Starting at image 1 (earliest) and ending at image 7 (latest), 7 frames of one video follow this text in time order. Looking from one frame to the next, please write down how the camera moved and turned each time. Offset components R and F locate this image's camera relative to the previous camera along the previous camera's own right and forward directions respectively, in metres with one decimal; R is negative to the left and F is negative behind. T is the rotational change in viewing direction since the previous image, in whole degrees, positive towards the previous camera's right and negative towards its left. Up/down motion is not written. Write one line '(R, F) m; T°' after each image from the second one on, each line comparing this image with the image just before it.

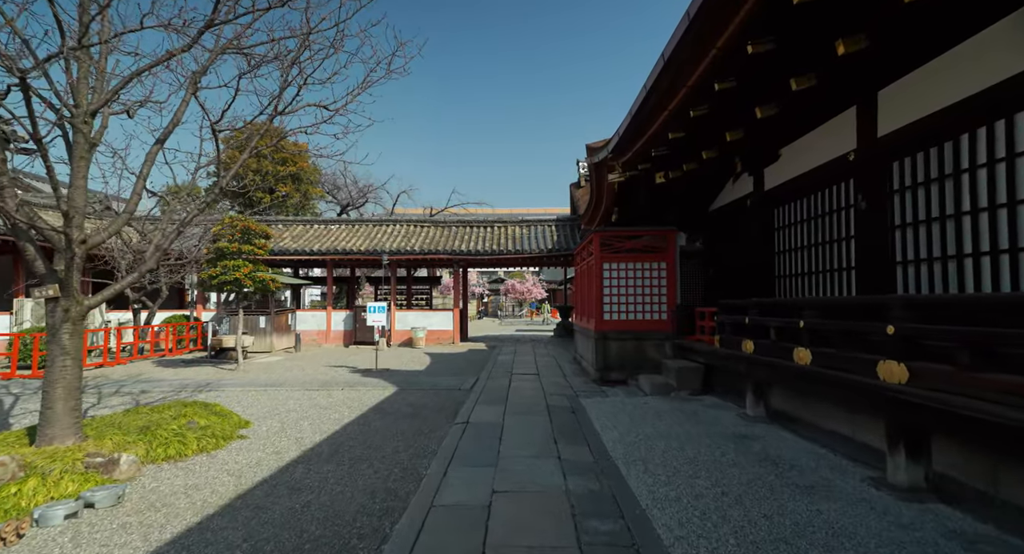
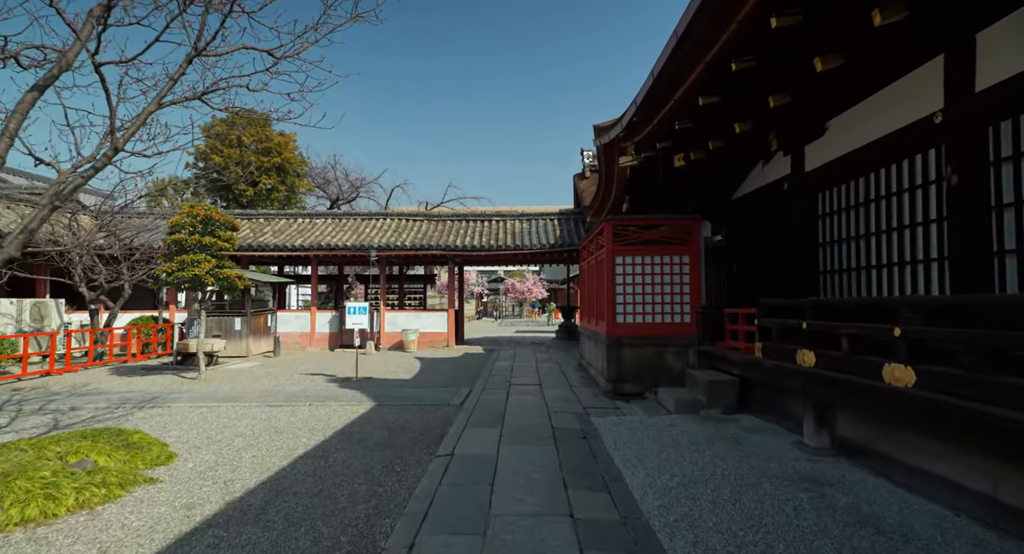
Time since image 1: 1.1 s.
(0.0, +1.1) m; 0°
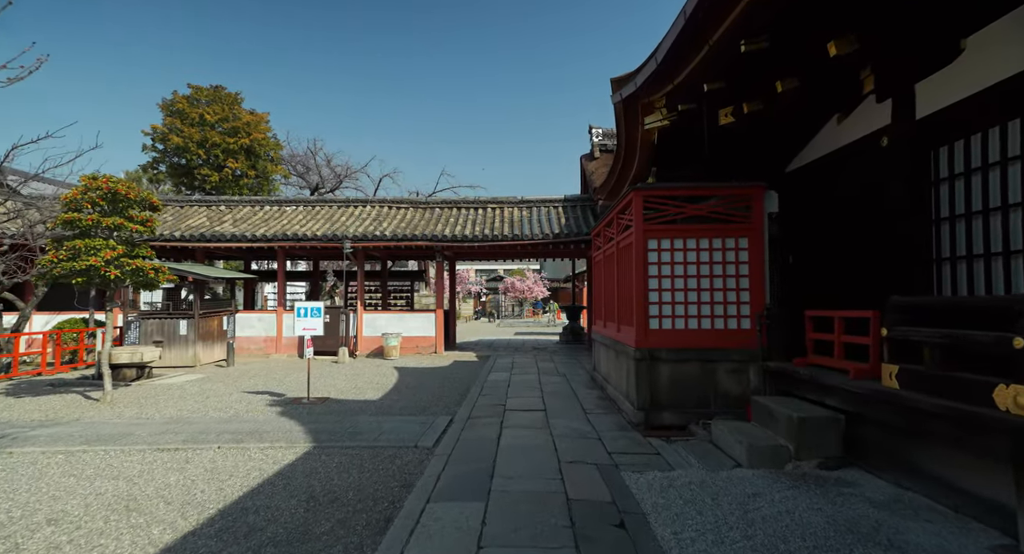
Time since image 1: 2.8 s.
(+0.1, +1.8) m; 0°
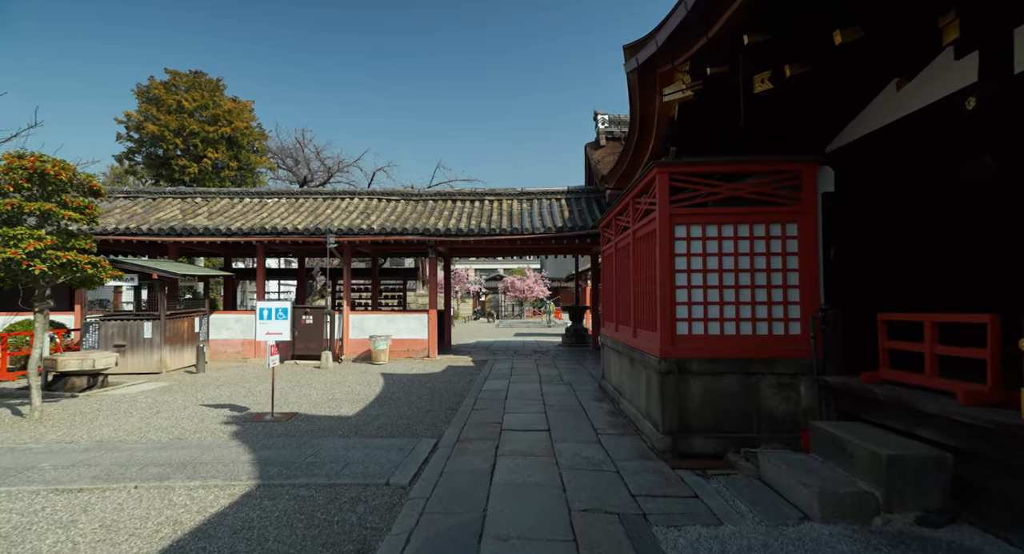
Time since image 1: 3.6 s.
(0.0, +0.9) m; 0°
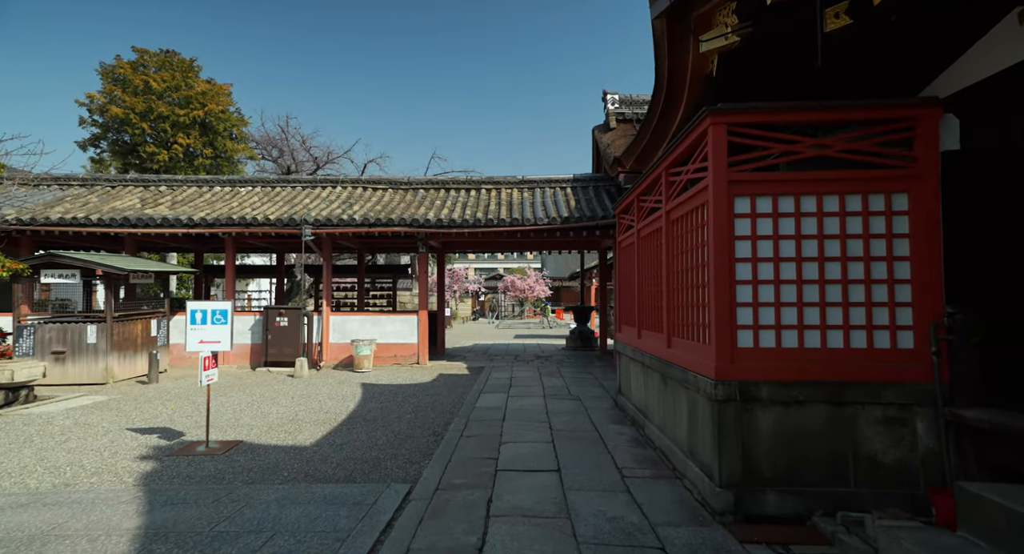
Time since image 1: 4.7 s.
(0.0, +1.1) m; 0°
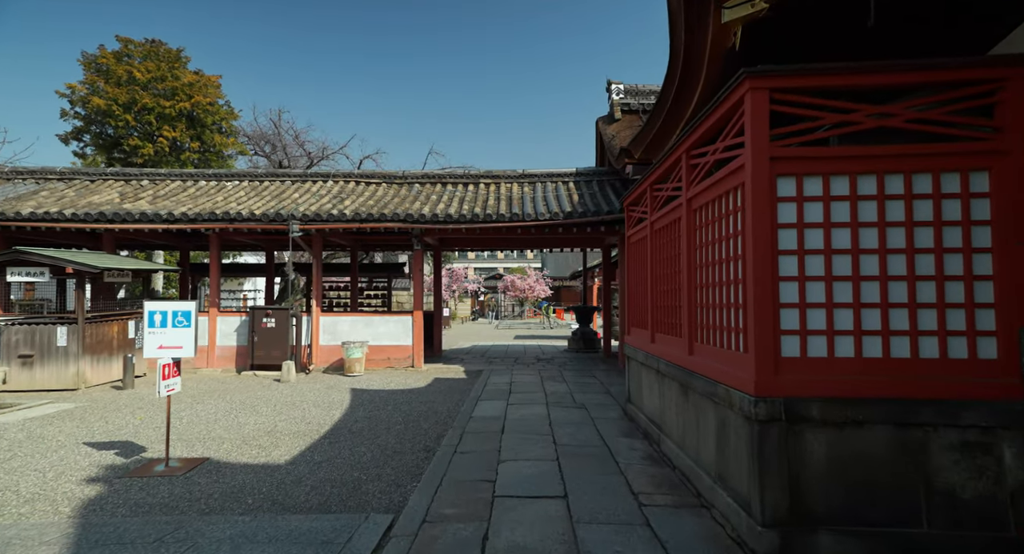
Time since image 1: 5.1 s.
(0.0, +0.5) m; 0°
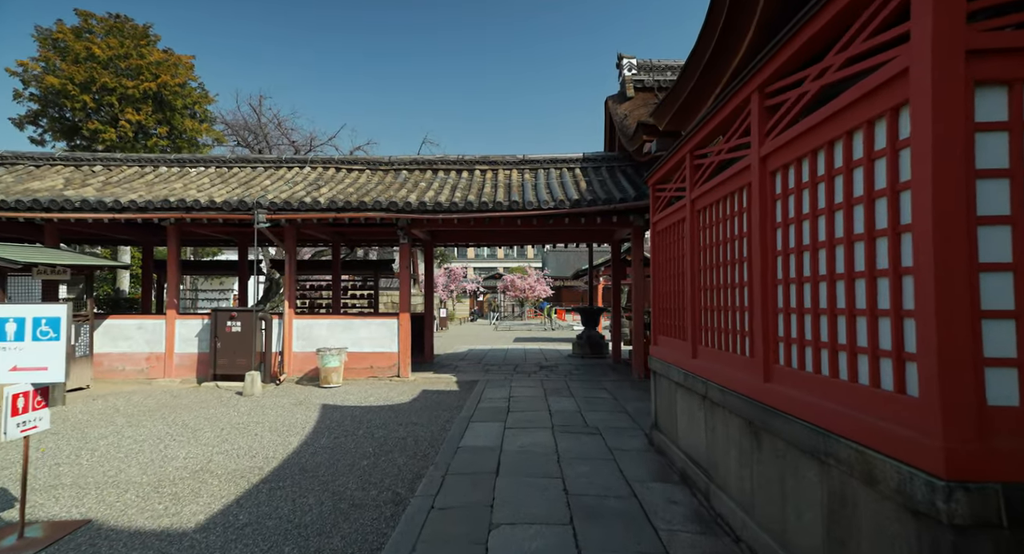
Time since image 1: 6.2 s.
(0.0, +1.1) m; 0°
